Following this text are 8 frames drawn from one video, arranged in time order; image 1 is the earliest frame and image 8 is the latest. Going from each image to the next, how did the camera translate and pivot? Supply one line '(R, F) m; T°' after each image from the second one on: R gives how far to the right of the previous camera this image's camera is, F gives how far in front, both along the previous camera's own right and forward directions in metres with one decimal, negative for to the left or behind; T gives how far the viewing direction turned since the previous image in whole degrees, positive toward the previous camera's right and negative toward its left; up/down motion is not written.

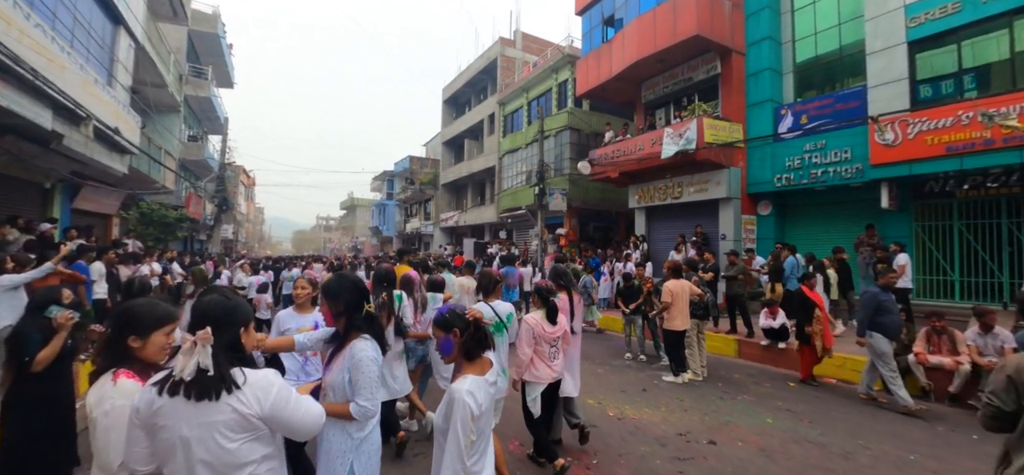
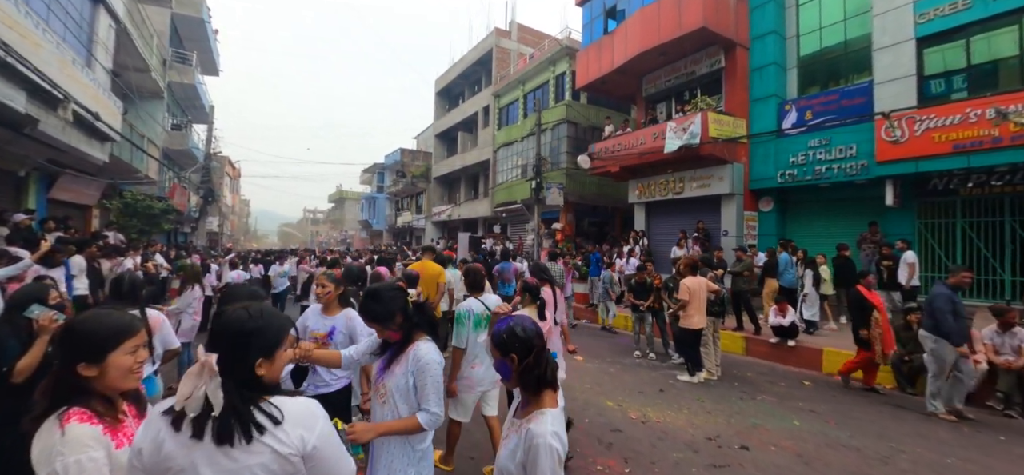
(-0.4, +0.3) m; +2°
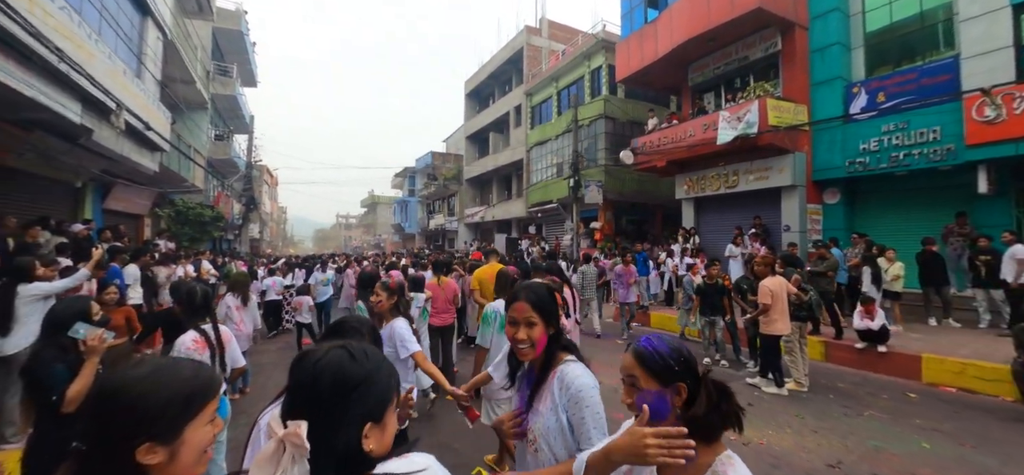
(-0.5, +0.4) m; -4°
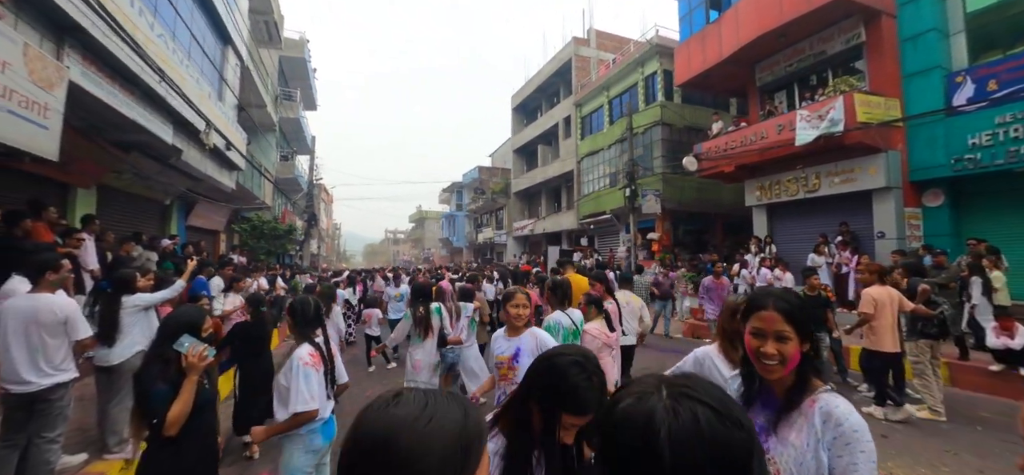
(-0.5, +0.3) m; -6°
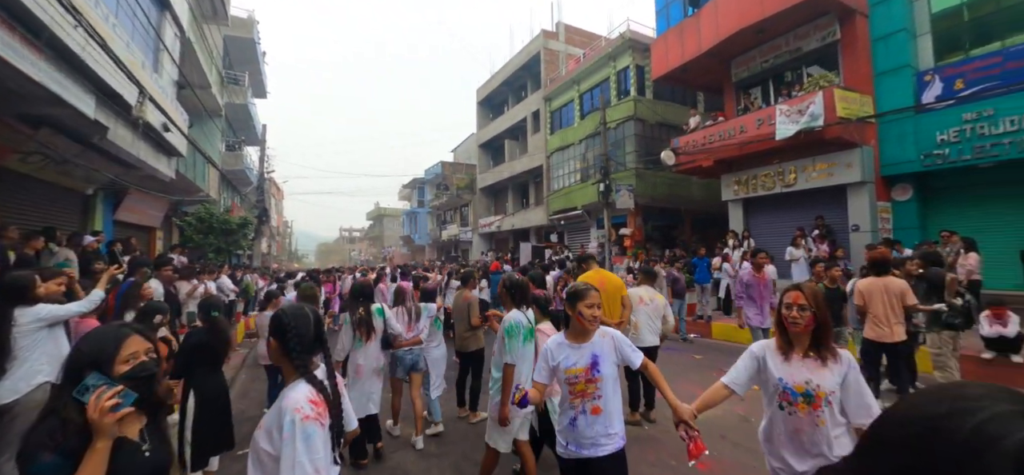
(-0.6, +0.7) m; +6°
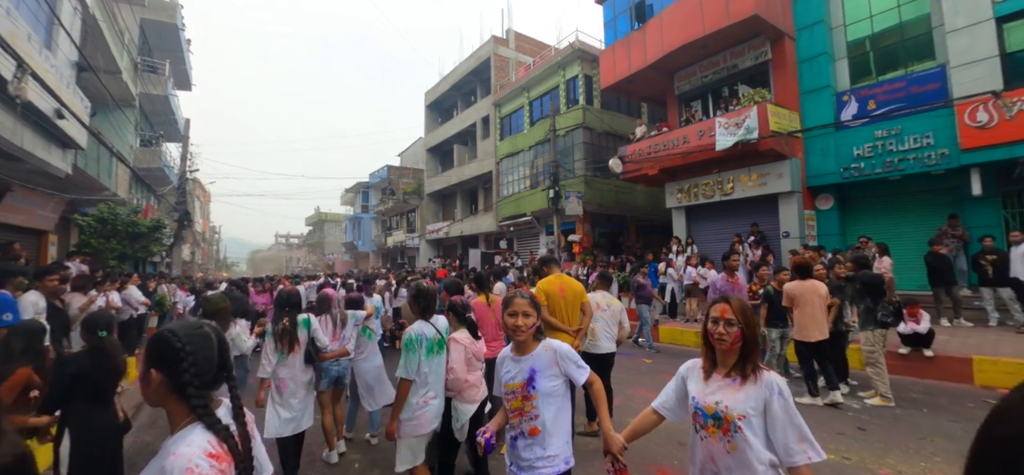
(-0.1, +0.3) m; +7°
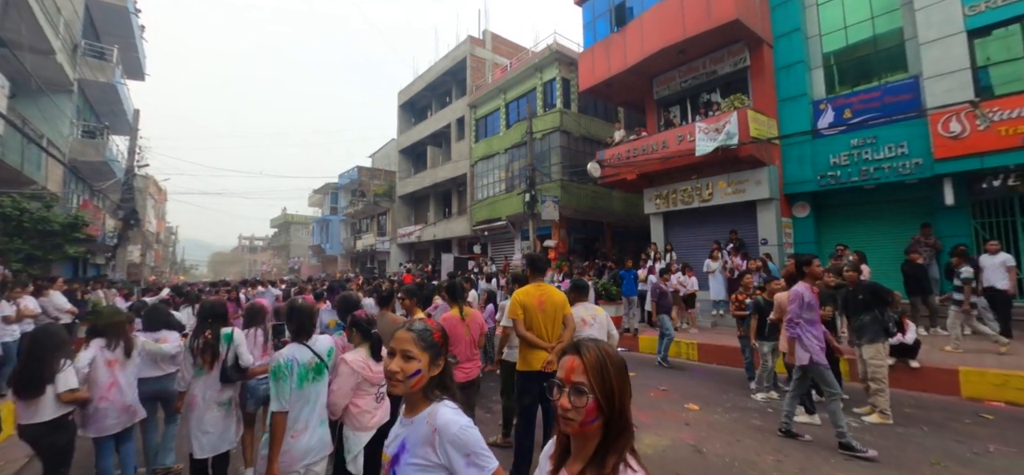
(0.0, +0.6) m; +4°
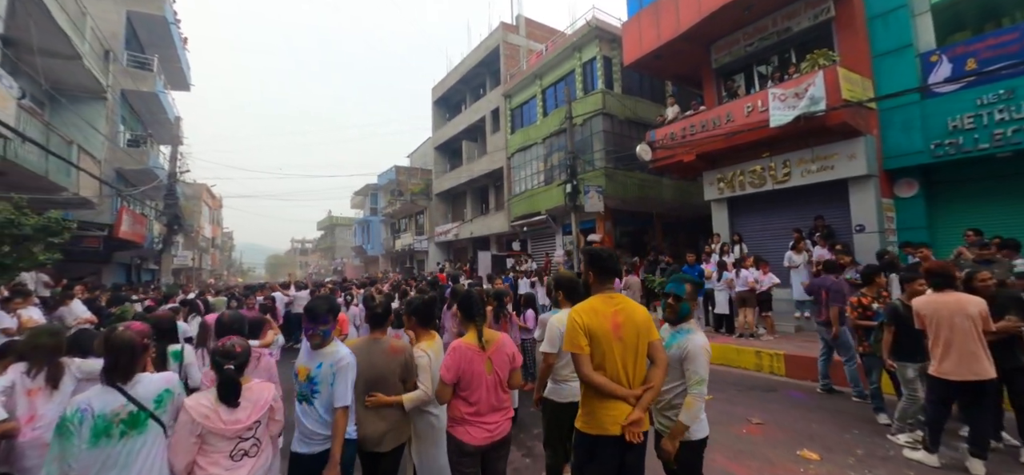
(0.0, +1.3) m; -6°
